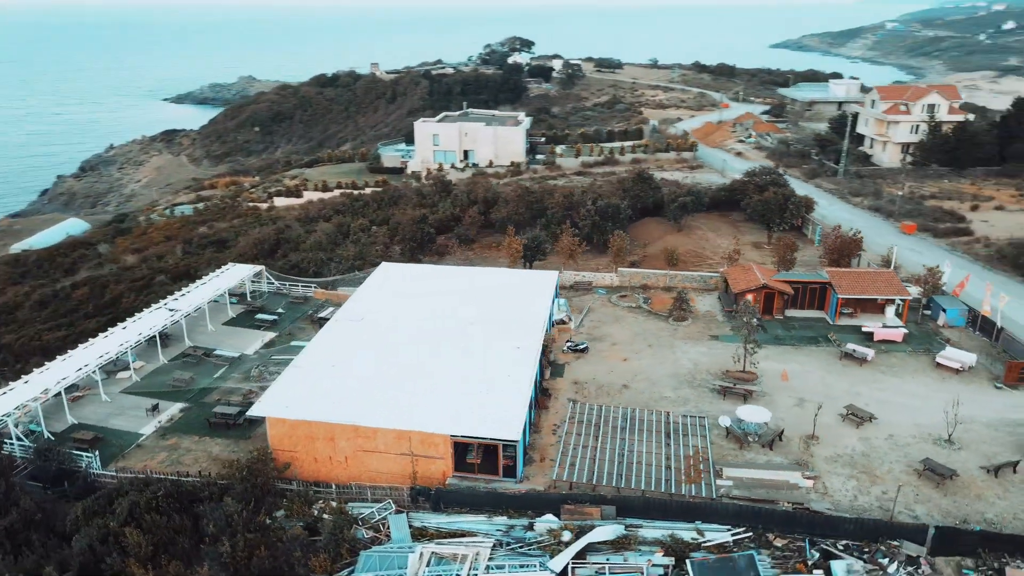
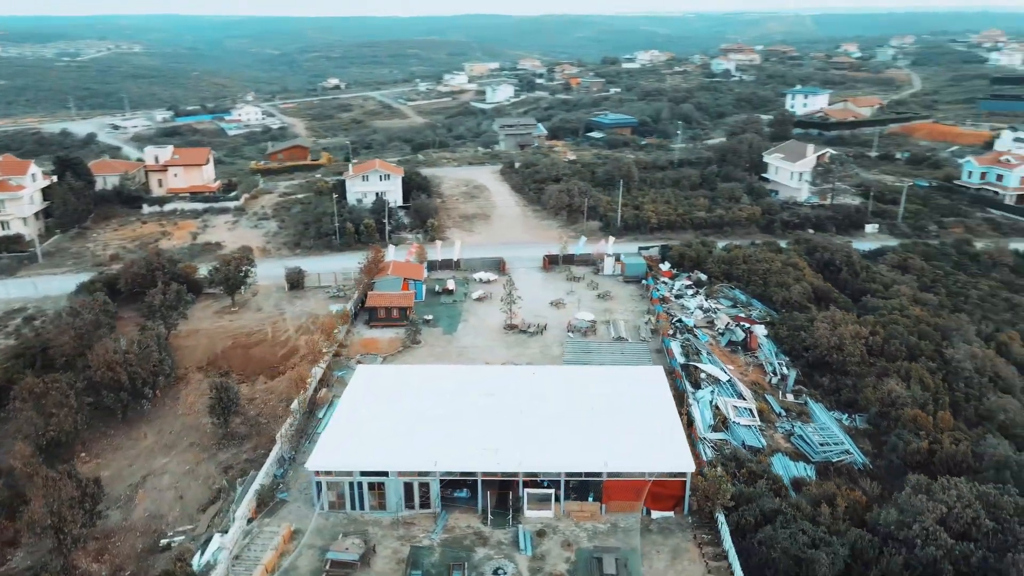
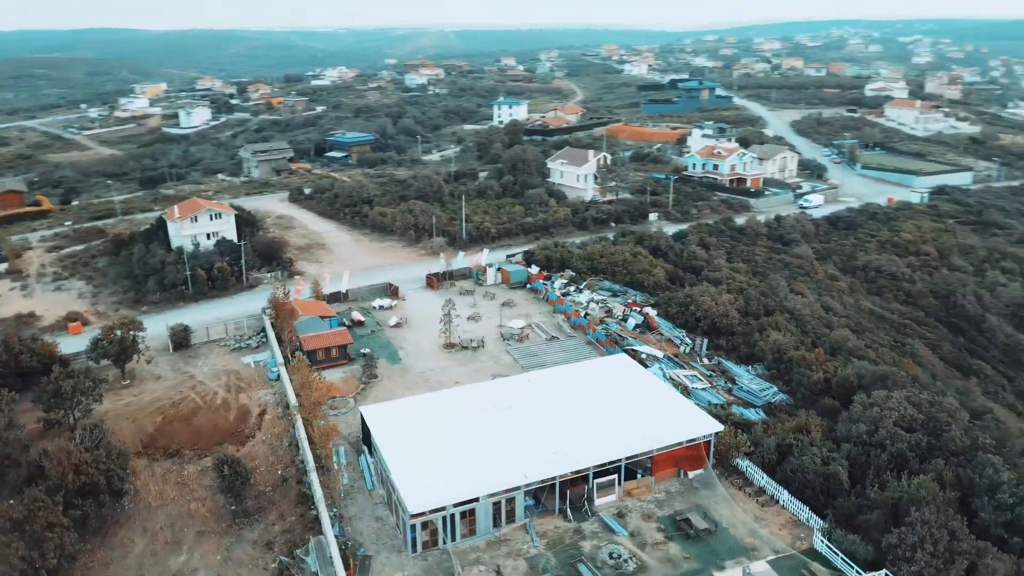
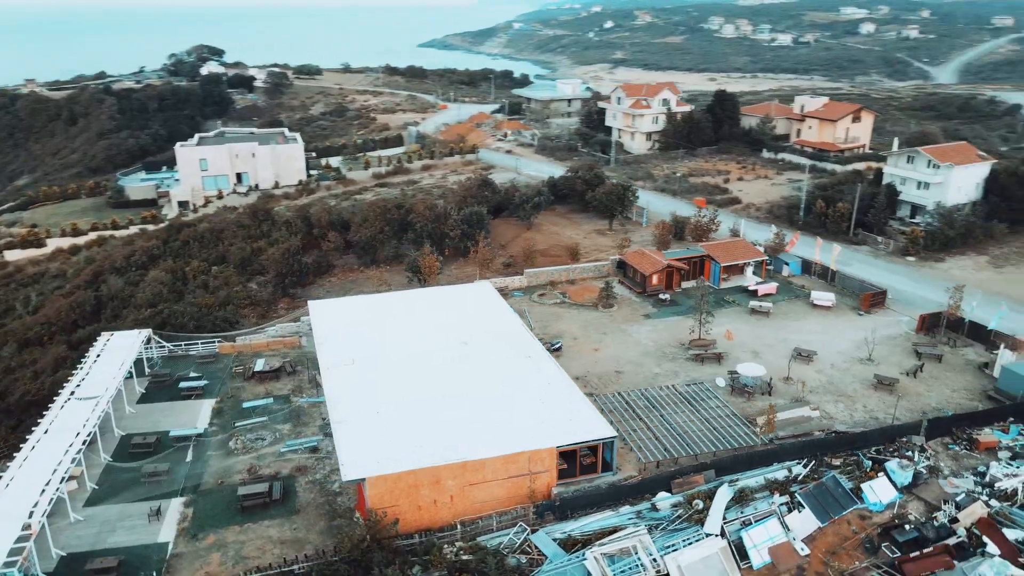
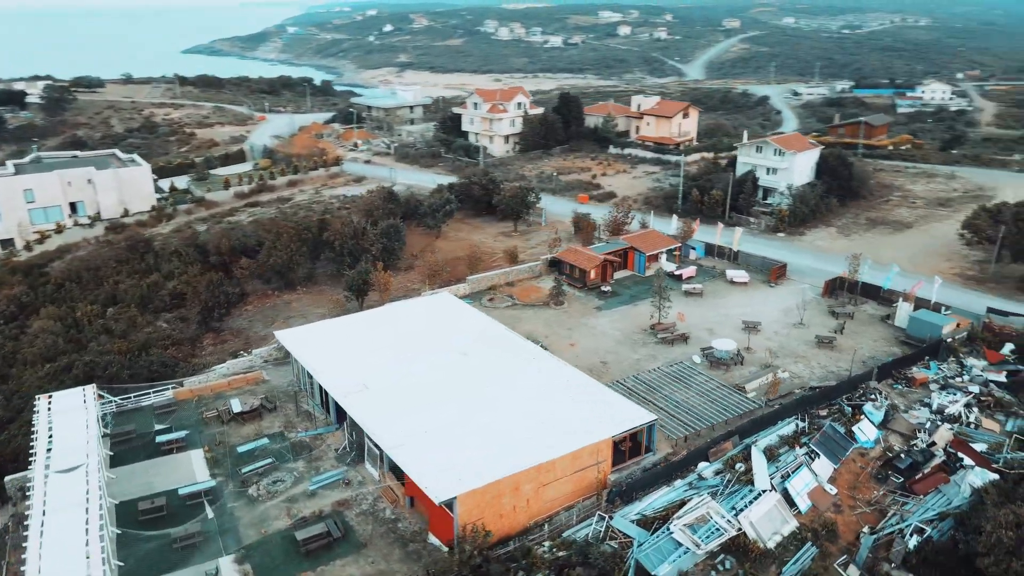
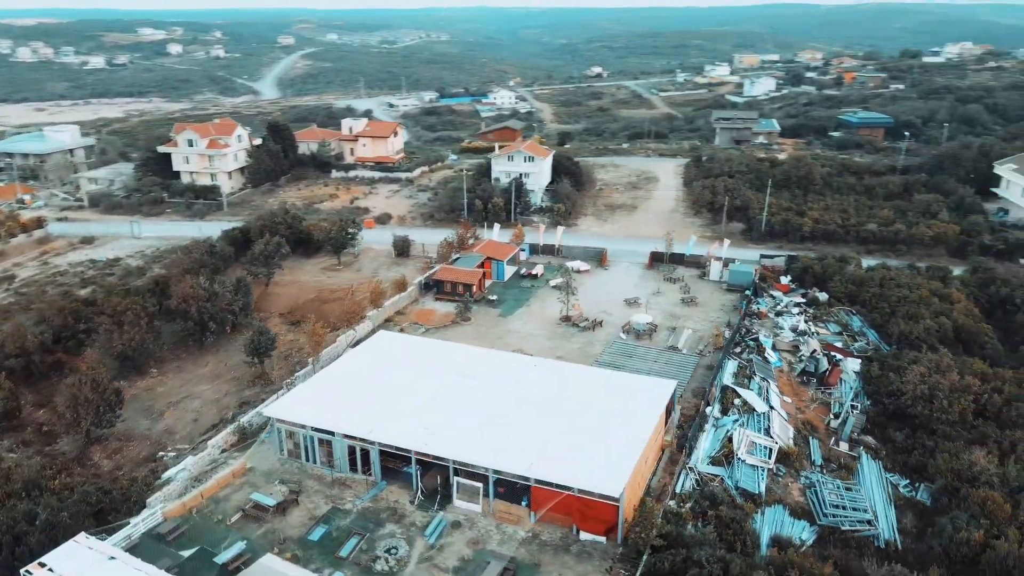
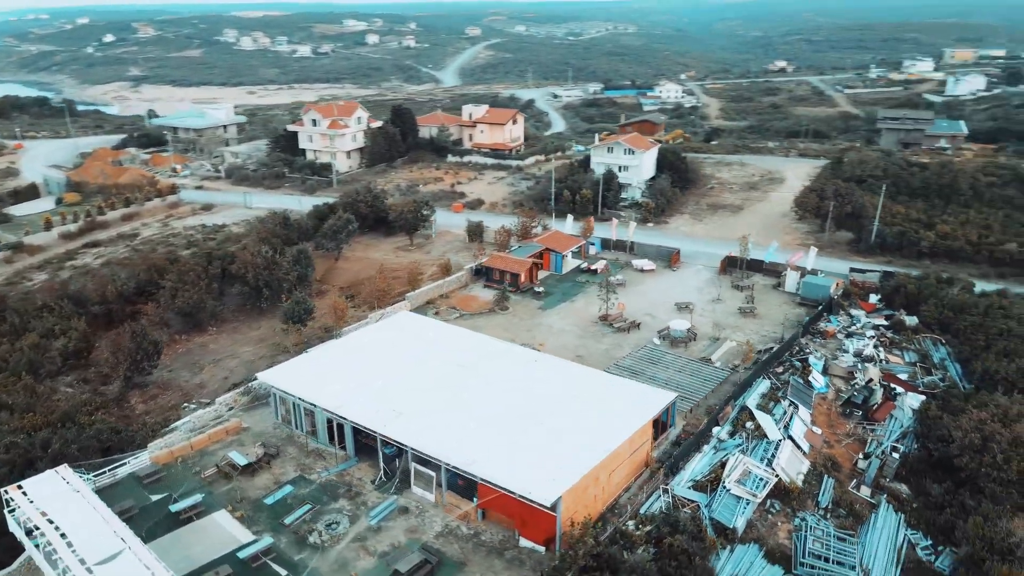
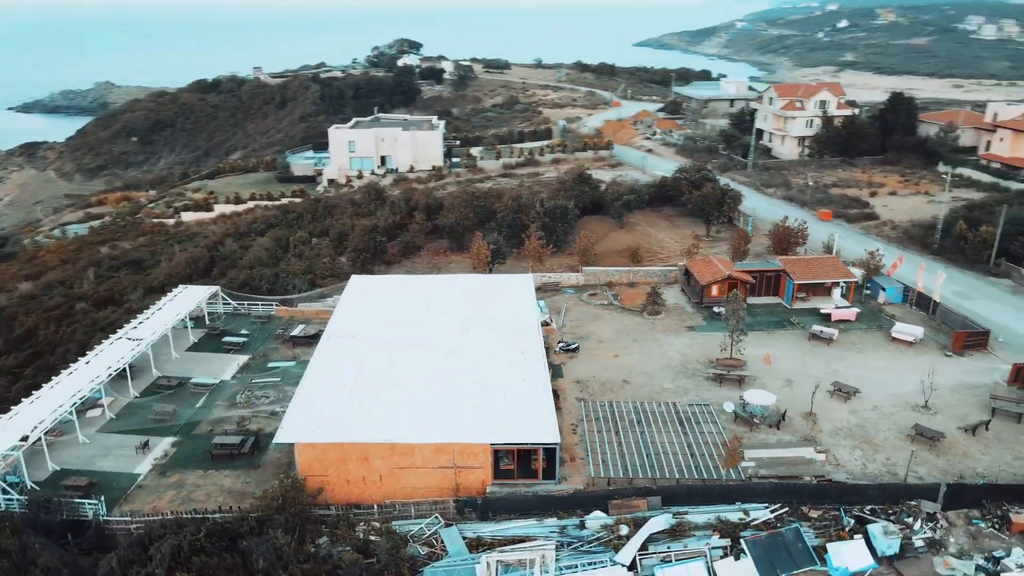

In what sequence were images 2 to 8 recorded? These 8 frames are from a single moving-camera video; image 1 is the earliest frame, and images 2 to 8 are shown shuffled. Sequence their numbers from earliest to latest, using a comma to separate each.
8, 4, 5, 7, 6, 2, 3
